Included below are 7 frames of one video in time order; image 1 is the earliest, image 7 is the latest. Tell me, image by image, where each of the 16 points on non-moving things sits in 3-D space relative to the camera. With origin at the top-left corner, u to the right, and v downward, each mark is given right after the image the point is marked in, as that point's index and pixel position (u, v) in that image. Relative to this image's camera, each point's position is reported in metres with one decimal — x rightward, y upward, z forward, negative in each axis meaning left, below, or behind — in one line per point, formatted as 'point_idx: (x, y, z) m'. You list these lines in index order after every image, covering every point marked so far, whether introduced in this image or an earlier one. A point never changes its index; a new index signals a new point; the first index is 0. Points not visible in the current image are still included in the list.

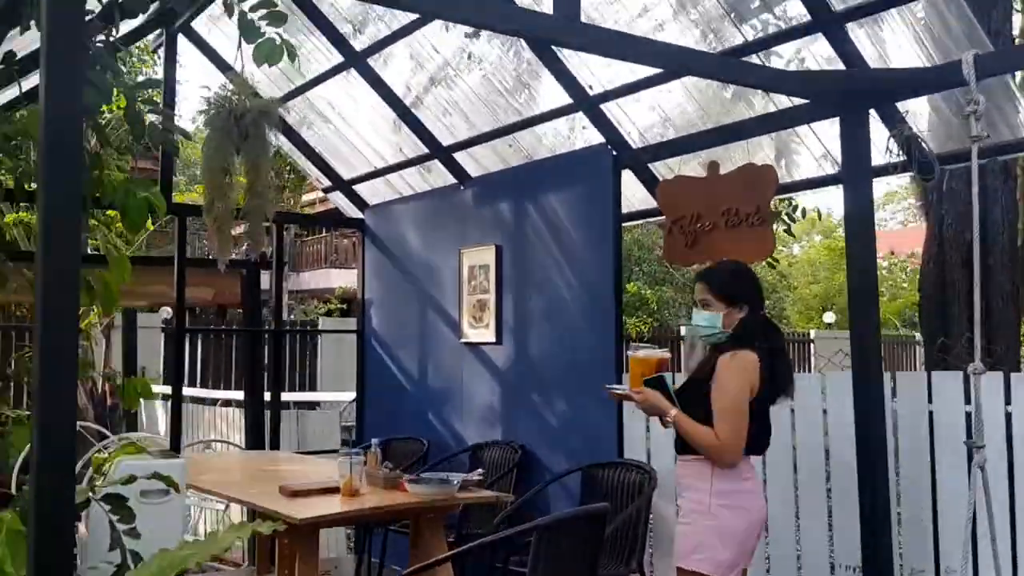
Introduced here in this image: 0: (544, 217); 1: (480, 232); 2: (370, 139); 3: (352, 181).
0: (+0.2, +0.4, +4.9) m
1: (-0.2, +0.4, +5.4) m
2: (-1.0, +1.0, +5.8) m
3: (-1.2, +0.7, +6.2) m
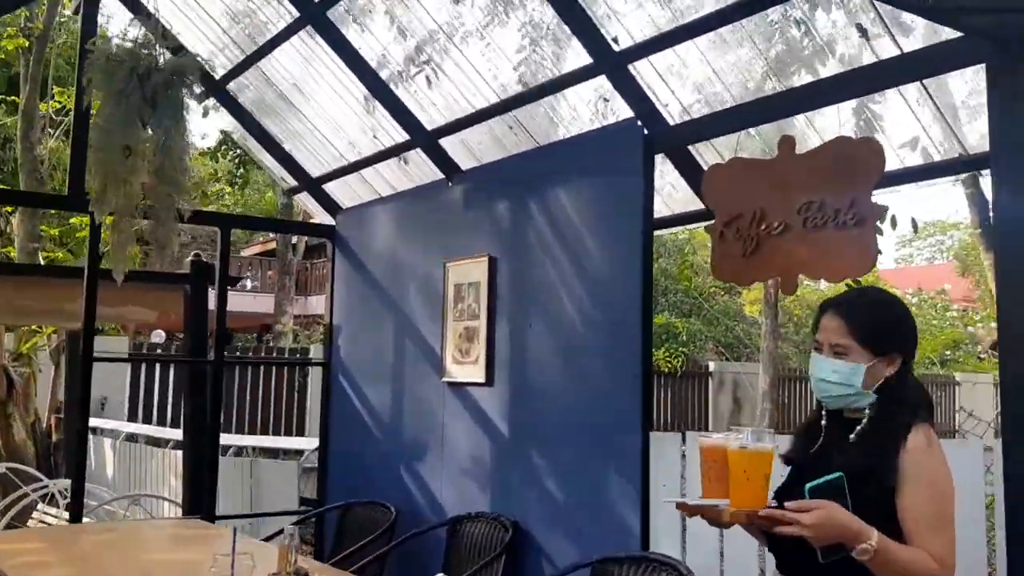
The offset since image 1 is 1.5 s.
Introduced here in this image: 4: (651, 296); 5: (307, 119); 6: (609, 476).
0: (+0.1, +0.3, +3.7) m
1: (-0.2, +0.2, +4.2) m
2: (-0.9, +0.8, +4.6) m
3: (-1.2, +0.6, +5.1) m
4: (+0.5, 0.0, +3.2) m
5: (-1.1, +0.8, +4.7) m
6: (+0.4, -0.7, +3.3) m
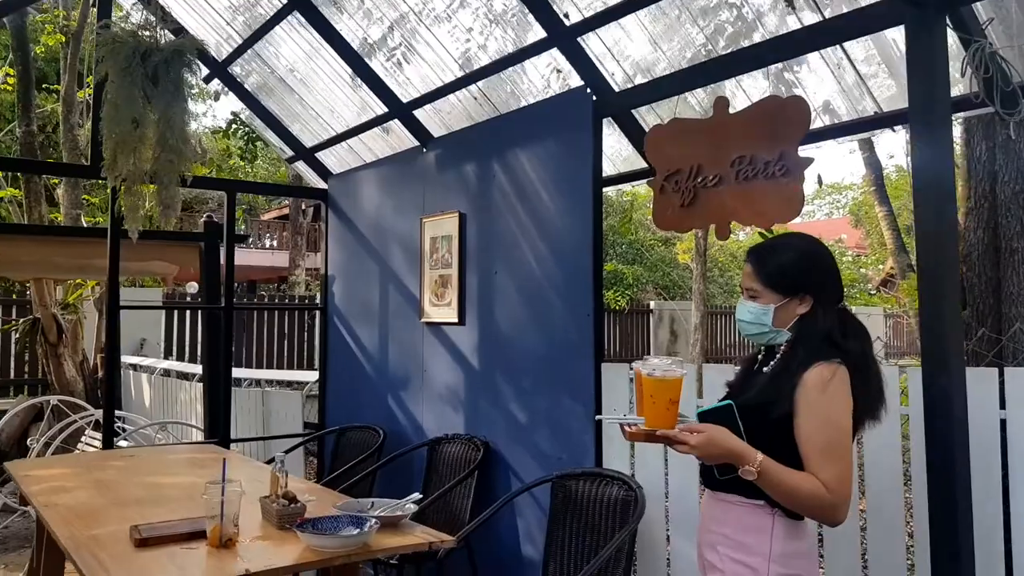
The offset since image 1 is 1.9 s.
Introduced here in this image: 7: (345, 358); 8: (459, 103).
0: (0.0, +0.5, +4.1) m
1: (-0.4, +0.5, +4.6) m
2: (-1.1, +1.1, +5.0) m
3: (-1.3, +0.9, +5.5) m
4: (+0.4, +0.2, +3.6) m
5: (-1.2, +1.1, +5.1) m
6: (+0.2, -0.5, +3.7) m
7: (-1.0, -0.4, +5.4) m
8: (-0.3, +1.0, +4.4) m
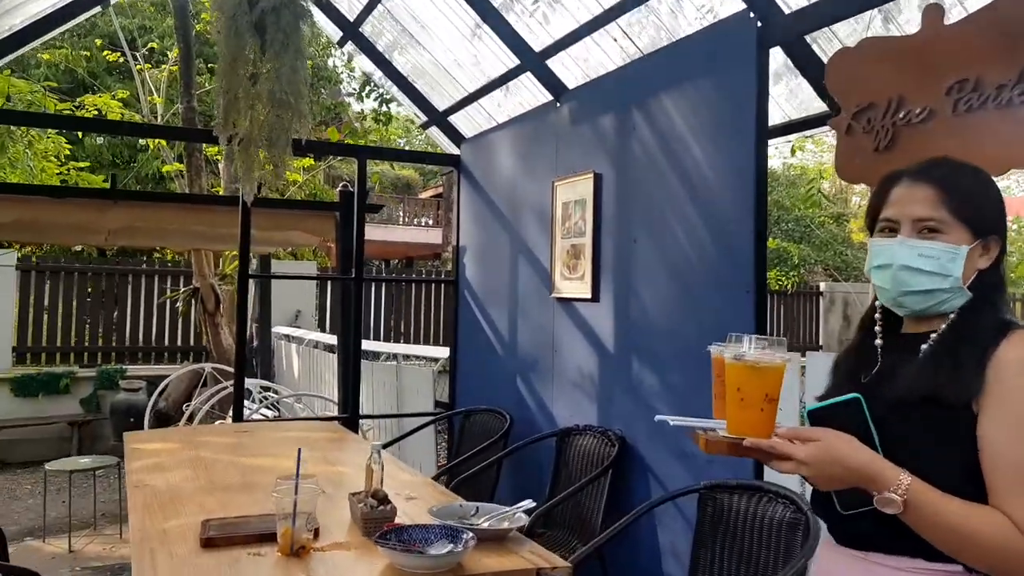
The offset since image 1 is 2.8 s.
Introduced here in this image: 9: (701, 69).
0: (+0.6, +0.7, +3.6) m
1: (+0.3, +0.6, +4.1) m
2: (-0.3, +1.3, +4.6) m
3: (-0.4, +1.1, +5.1) m
4: (+0.8, +0.3, +3.0) m
5: (-0.4, +1.3, +4.7) m
6: (+0.7, -0.4, +3.2) m
7: (-0.2, -0.3, +5.0) m
8: (+0.4, +1.1, +3.9) m
9: (+0.7, +0.8, +3.3) m
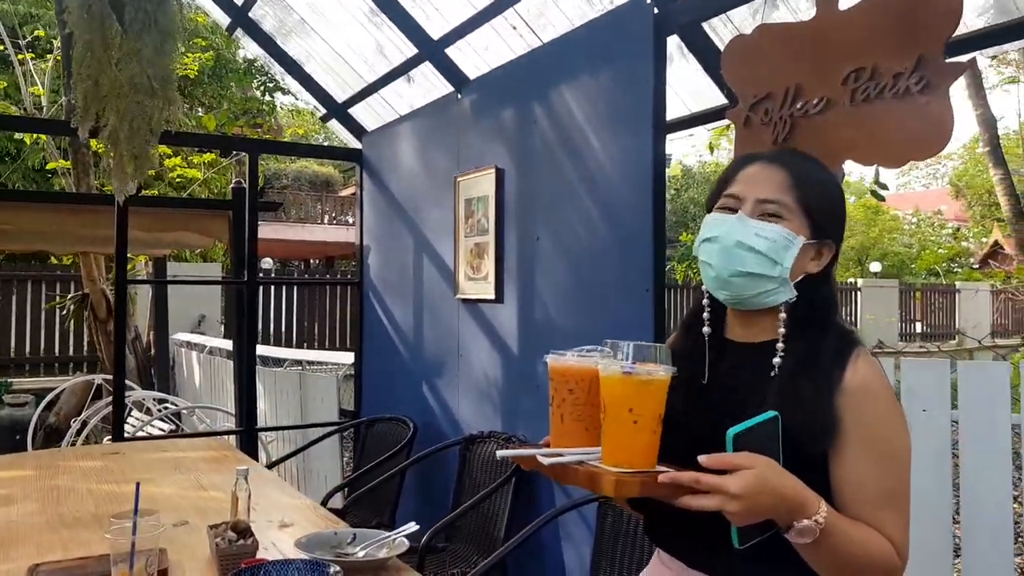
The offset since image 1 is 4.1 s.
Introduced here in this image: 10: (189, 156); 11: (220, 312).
0: (+0.2, +0.7, +3.4) m
1: (-0.1, +0.6, +3.9) m
2: (-0.8, +1.2, +4.4) m
3: (-0.9, +1.1, +4.9) m
4: (+0.5, +0.3, +2.8) m
5: (-1.0, +1.3, +4.5) m
6: (+0.4, -0.4, +3.0) m
7: (-0.7, -0.3, +4.7) m
8: (-0.1, +1.1, +3.7) m
9: (+0.3, +0.8, +3.1) m
10: (-3.1, +1.3, +8.1) m
11: (-2.8, -0.2, +8.2) m
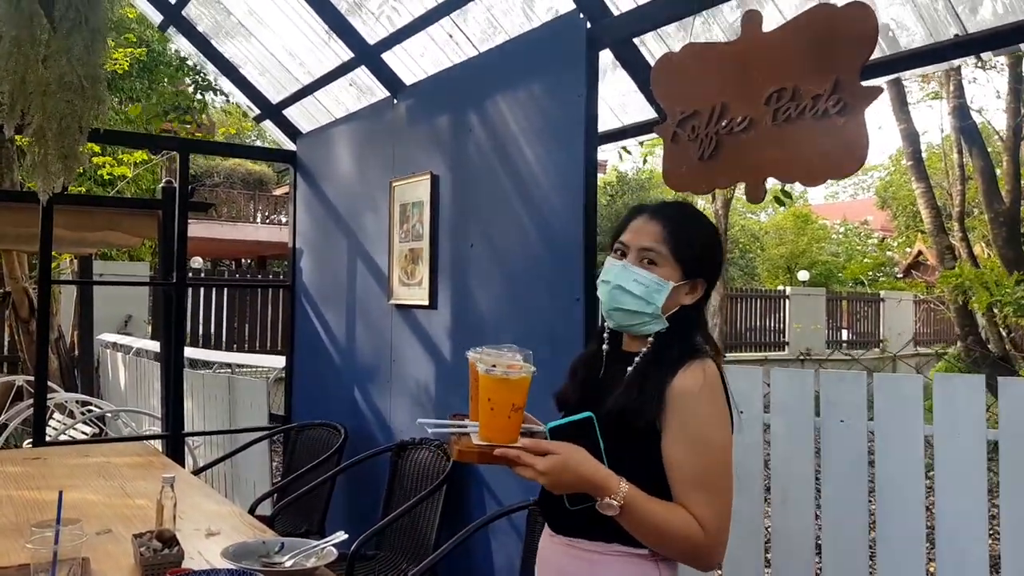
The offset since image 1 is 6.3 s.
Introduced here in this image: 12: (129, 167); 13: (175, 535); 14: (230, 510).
0: (-0.1, +0.6, +3.4) m
1: (-0.4, +0.6, +3.9) m
2: (-1.1, +1.2, +4.3) m
3: (-1.3, +1.0, +4.8) m
4: (+0.3, +0.2, +2.9) m
5: (-1.3, +1.2, +4.4) m
6: (+0.1, -0.4, +3.0) m
7: (-1.1, -0.3, +4.7) m
8: (-0.3, +1.1, +3.7) m
9: (+0.1, +0.8, +3.2) m
10: (-3.7, +1.3, +7.9) m
11: (-3.4, -0.2, +8.0) m
12: (-3.6, +1.1, +8.0) m
13: (-0.8, -0.6, +2.1) m
14: (-0.9, -0.7, +2.7) m
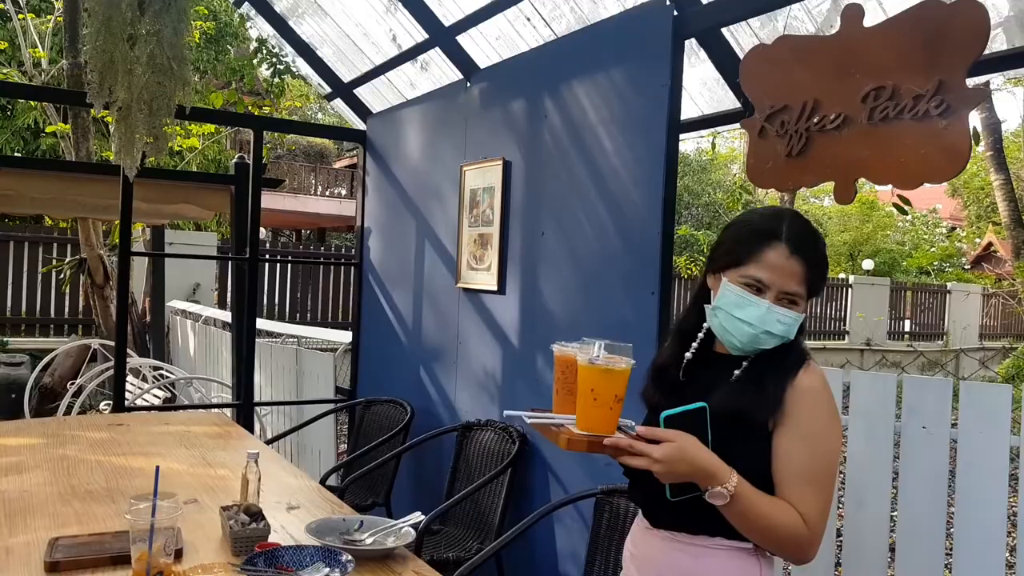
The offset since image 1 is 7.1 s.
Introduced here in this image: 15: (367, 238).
0: (+0.2, +0.7, +3.4) m
1: (-0.1, +0.7, +3.9) m
2: (-0.7, +1.3, +4.4) m
3: (-0.9, +1.2, +4.9) m
4: (+0.5, +0.3, +2.9) m
5: (-0.9, +1.4, +4.5) m
6: (+0.4, -0.4, +3.1) m
7: (-0.7, -0.2, +4.8) m
8: (0.0, +1.1, +3.7) m
9: (+0.4, +0.9, +3.2) m
10: (-3.1, +1.6, +8.1) m
11: (-2.8, +0.1, +8.2) m
12: (-3.0, +1.4, +8.2) m
13: (-0.6, -0.6, +2.2) m
14: (-0.7, -0.6, +2.8) m
15: (-0.8, +0.3, +5.0) m
